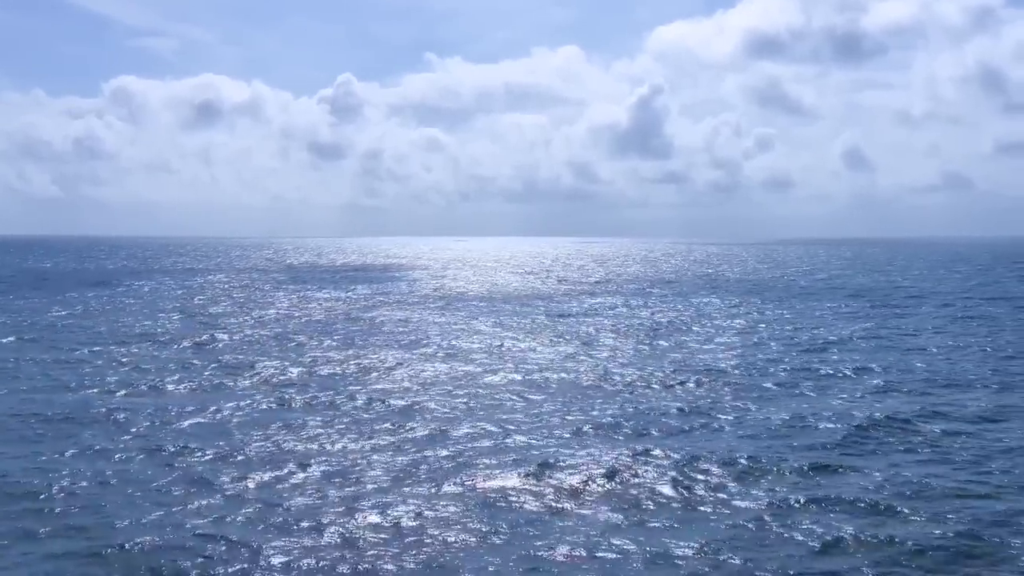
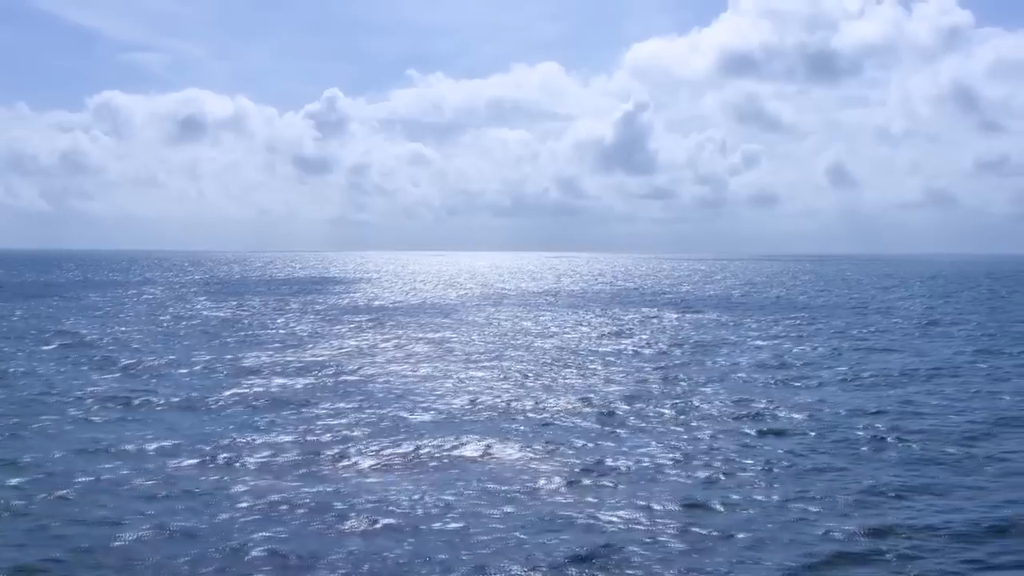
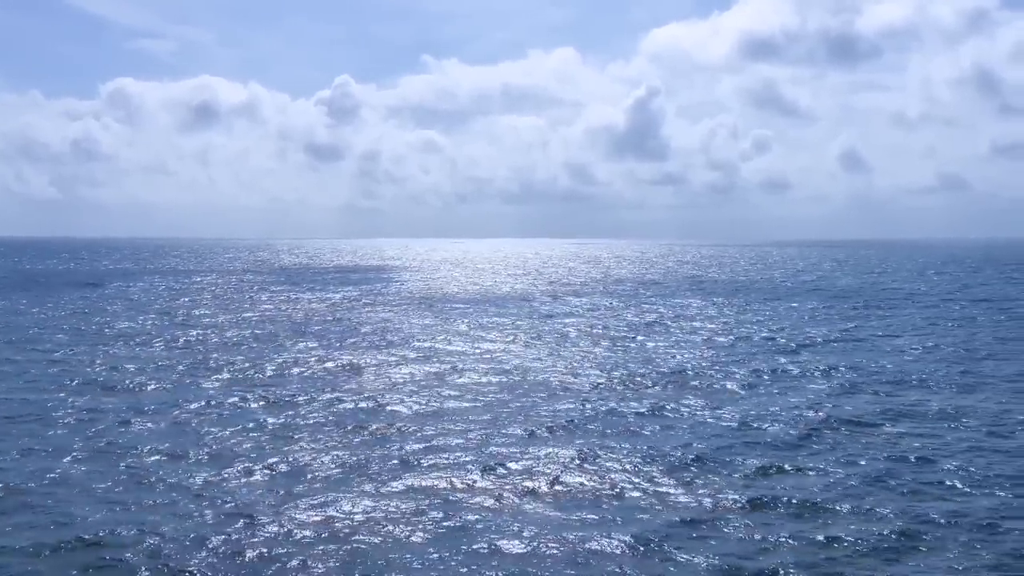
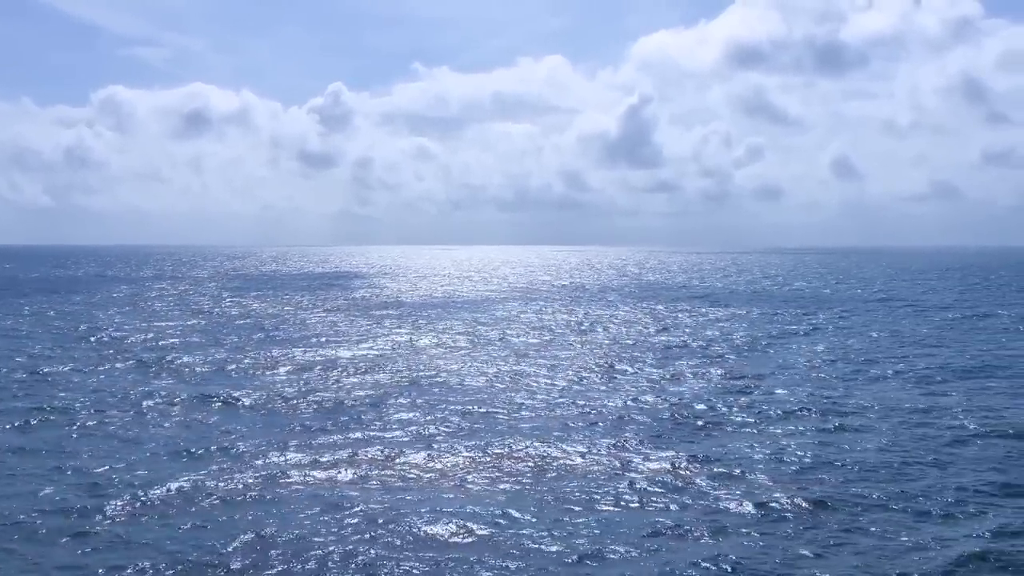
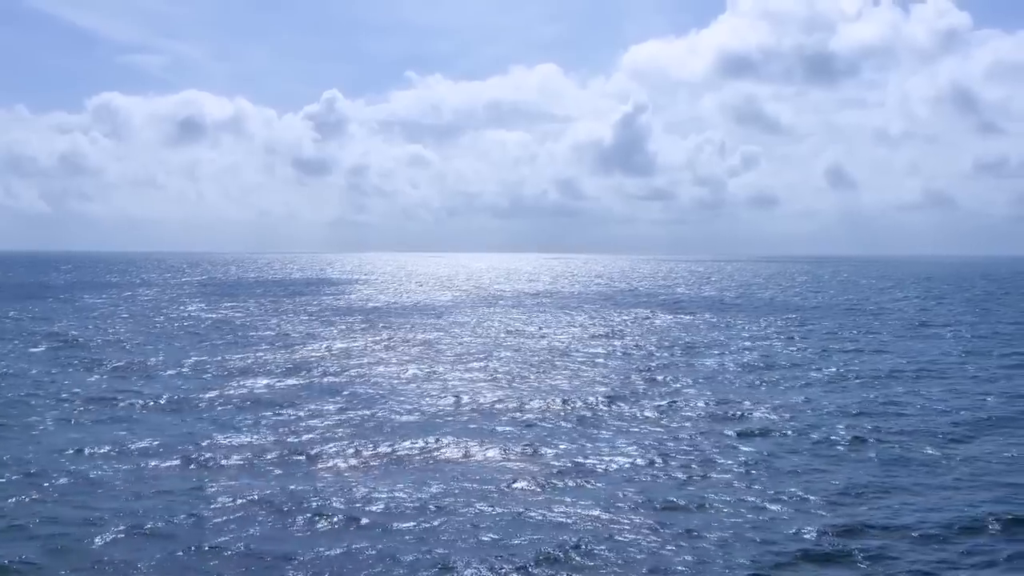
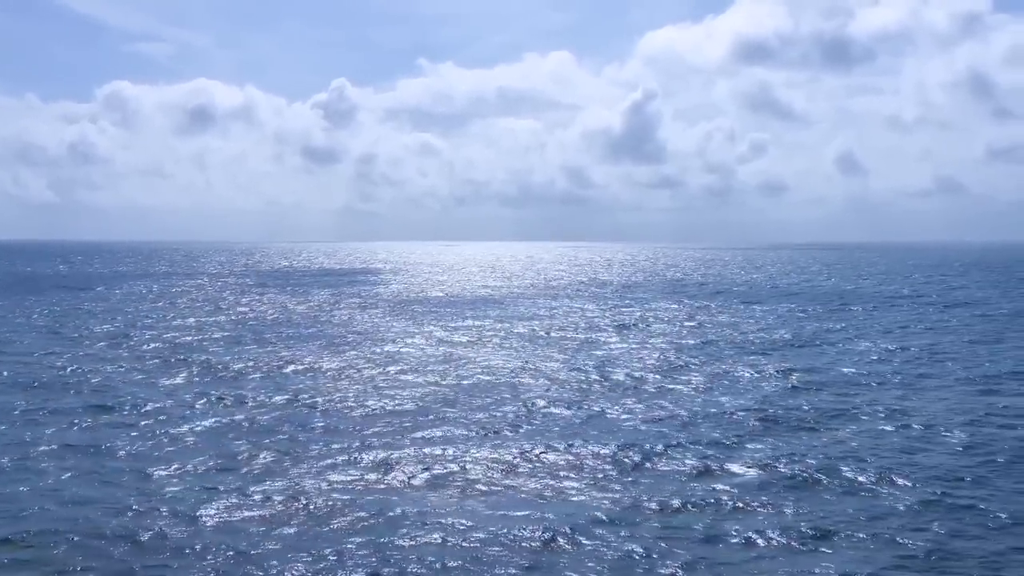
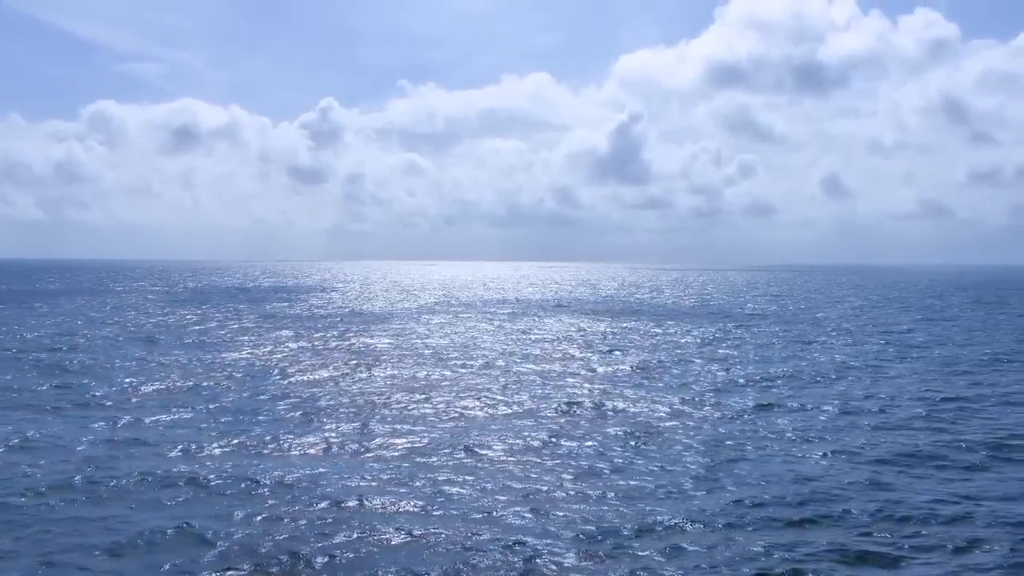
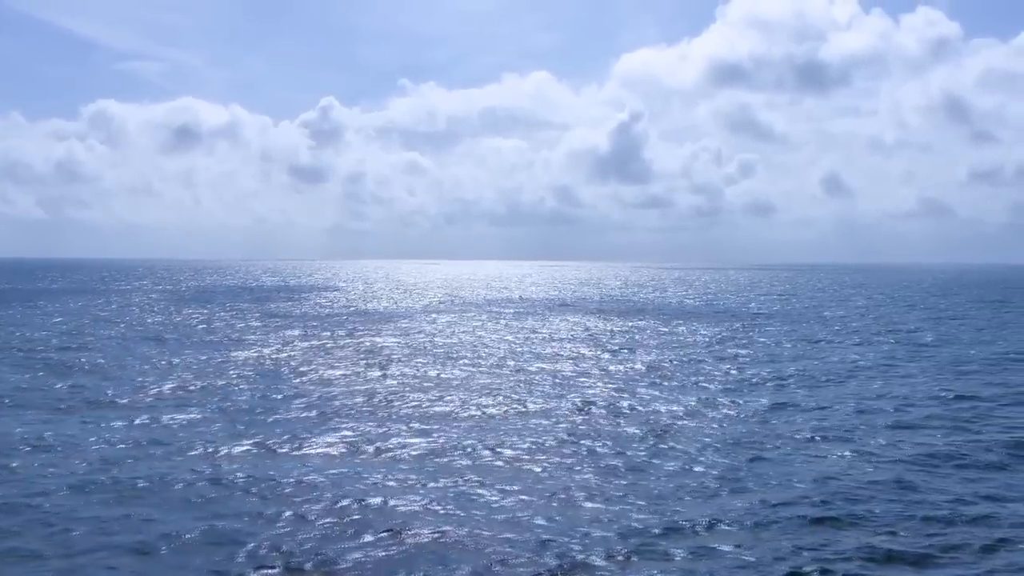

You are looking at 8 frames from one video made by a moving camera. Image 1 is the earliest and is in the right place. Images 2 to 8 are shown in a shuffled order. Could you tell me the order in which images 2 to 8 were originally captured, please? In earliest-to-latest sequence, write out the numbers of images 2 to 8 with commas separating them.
3, 6, 4, 2, 5, 8, 7
